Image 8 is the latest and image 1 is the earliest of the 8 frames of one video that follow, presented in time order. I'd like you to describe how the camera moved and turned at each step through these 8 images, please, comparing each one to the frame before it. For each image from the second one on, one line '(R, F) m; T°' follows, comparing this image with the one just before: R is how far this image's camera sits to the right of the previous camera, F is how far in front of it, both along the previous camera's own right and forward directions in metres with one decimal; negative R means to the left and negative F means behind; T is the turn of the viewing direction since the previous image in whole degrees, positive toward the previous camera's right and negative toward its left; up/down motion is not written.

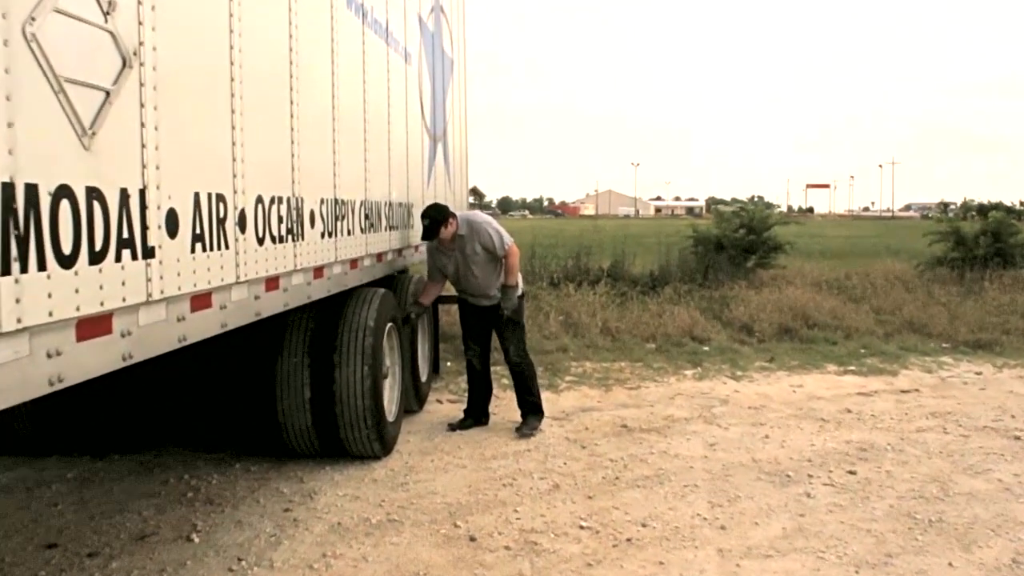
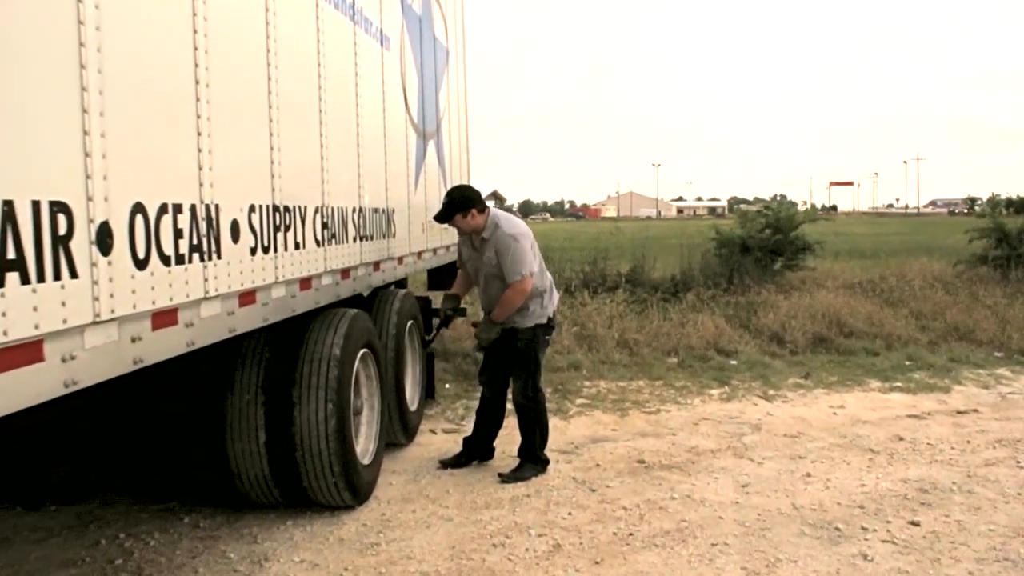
(+0.2, +0.9) m; -1°
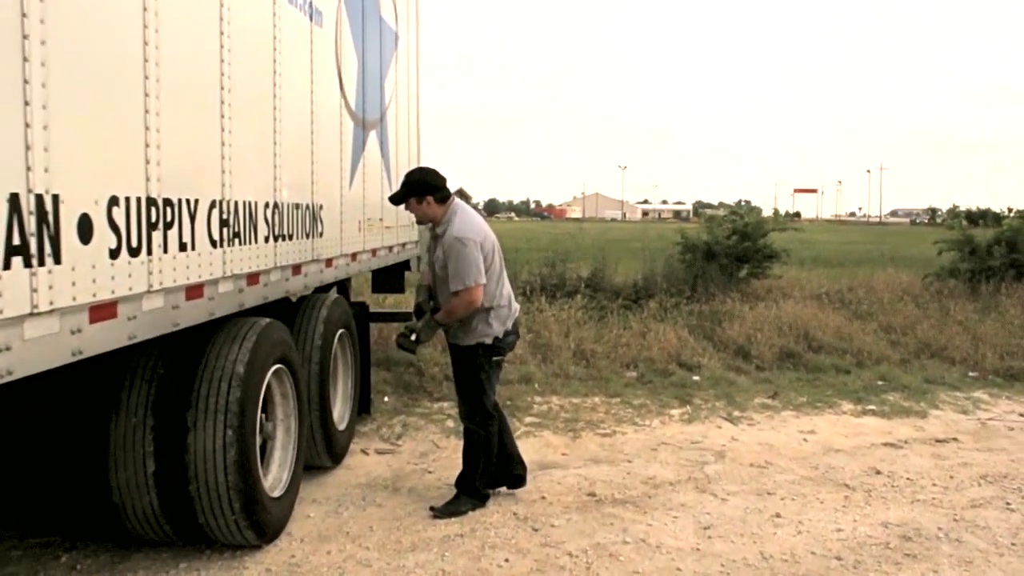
(+0.1, +0.6) m; +2°
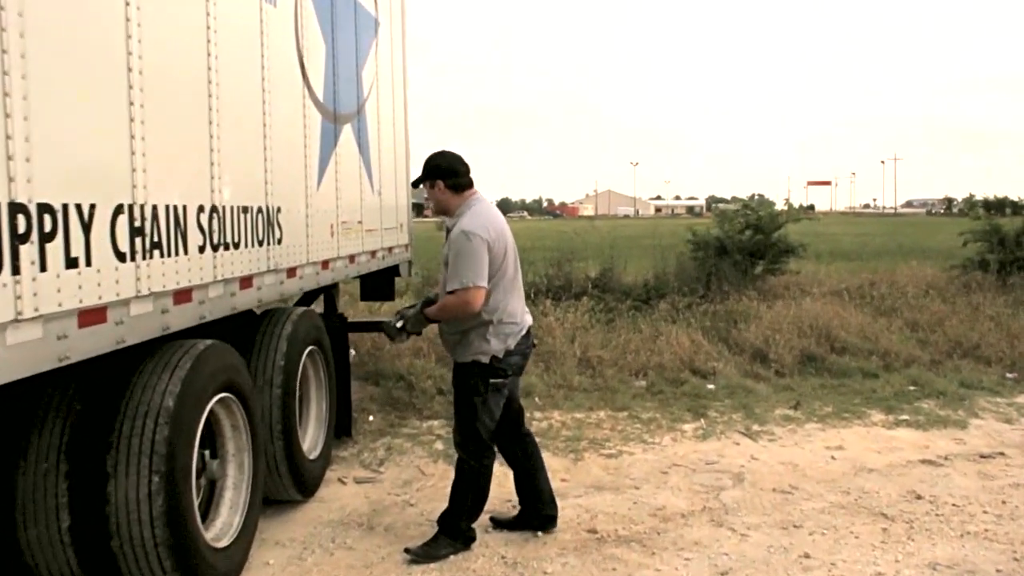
(+0.1, +0.7) m; -1°
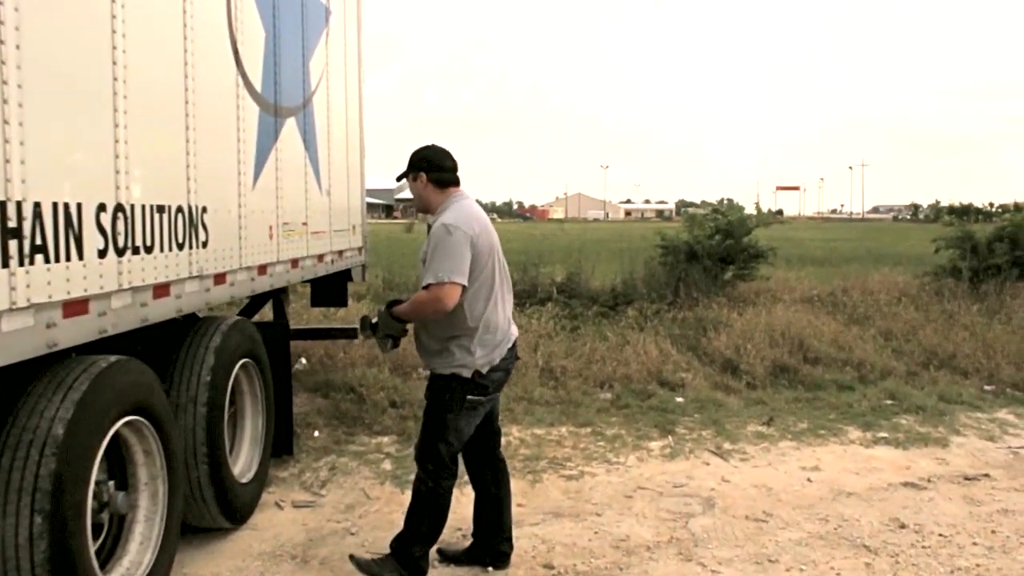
(+0.1, +0.4) m; +2°
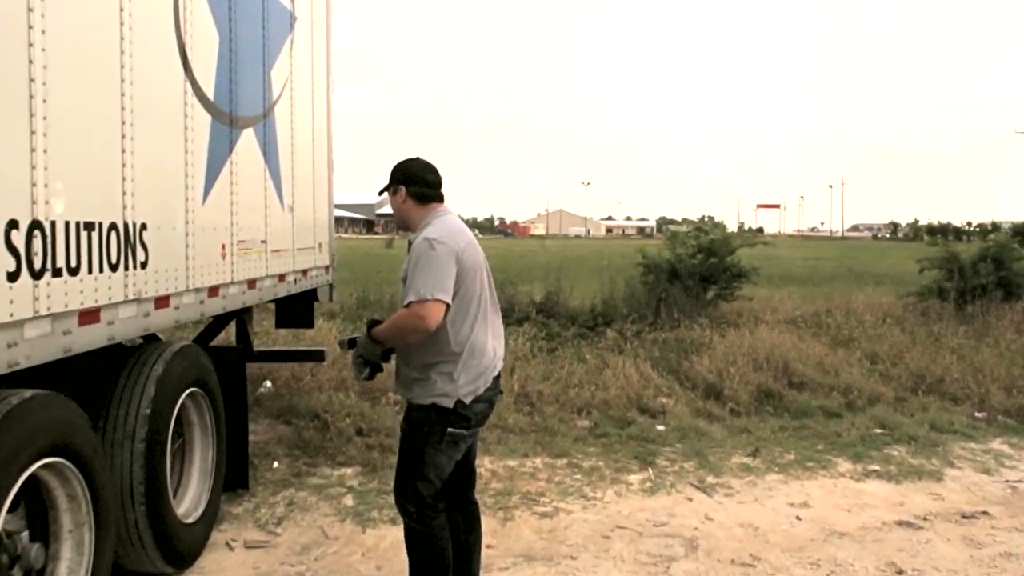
(+0.1, +0.3) m; +1°
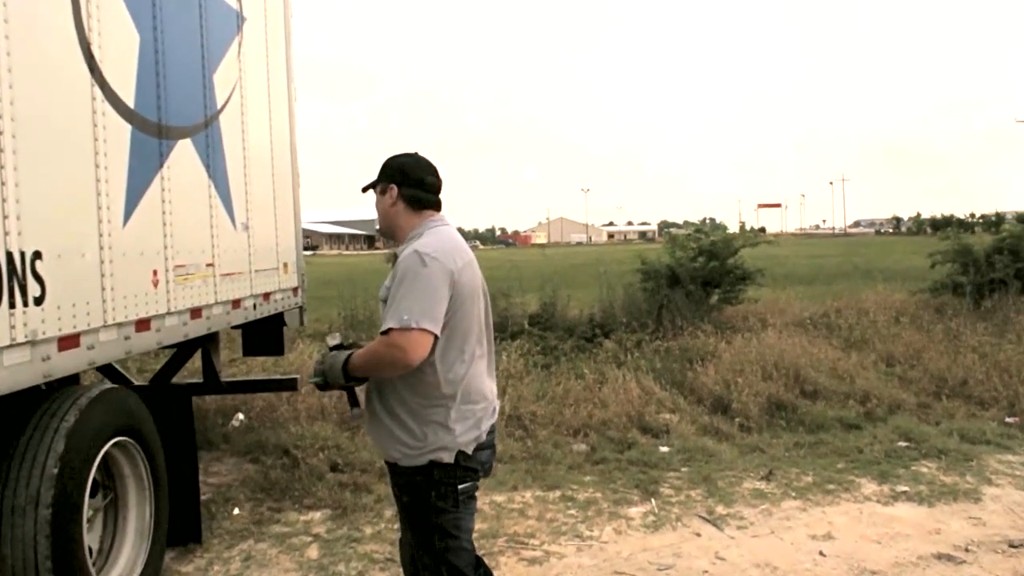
(+0.1, +0.6) m; 0°
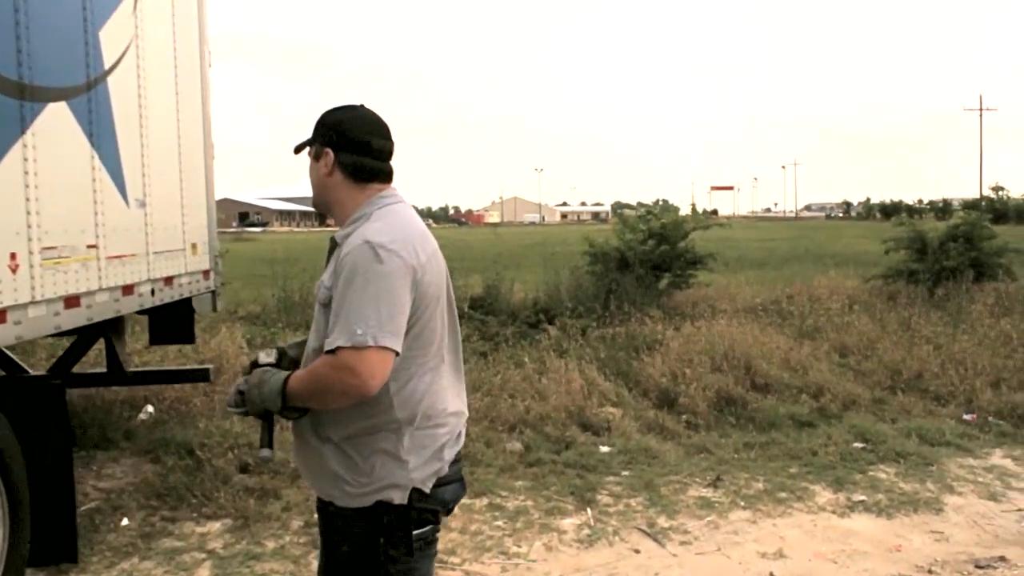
(+0.1, +0.5) m; +3°
